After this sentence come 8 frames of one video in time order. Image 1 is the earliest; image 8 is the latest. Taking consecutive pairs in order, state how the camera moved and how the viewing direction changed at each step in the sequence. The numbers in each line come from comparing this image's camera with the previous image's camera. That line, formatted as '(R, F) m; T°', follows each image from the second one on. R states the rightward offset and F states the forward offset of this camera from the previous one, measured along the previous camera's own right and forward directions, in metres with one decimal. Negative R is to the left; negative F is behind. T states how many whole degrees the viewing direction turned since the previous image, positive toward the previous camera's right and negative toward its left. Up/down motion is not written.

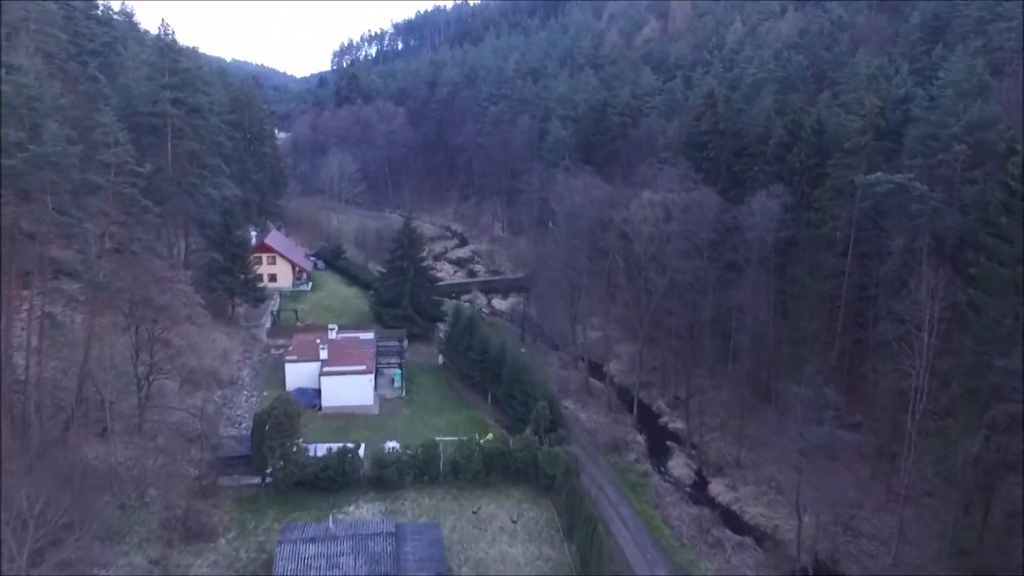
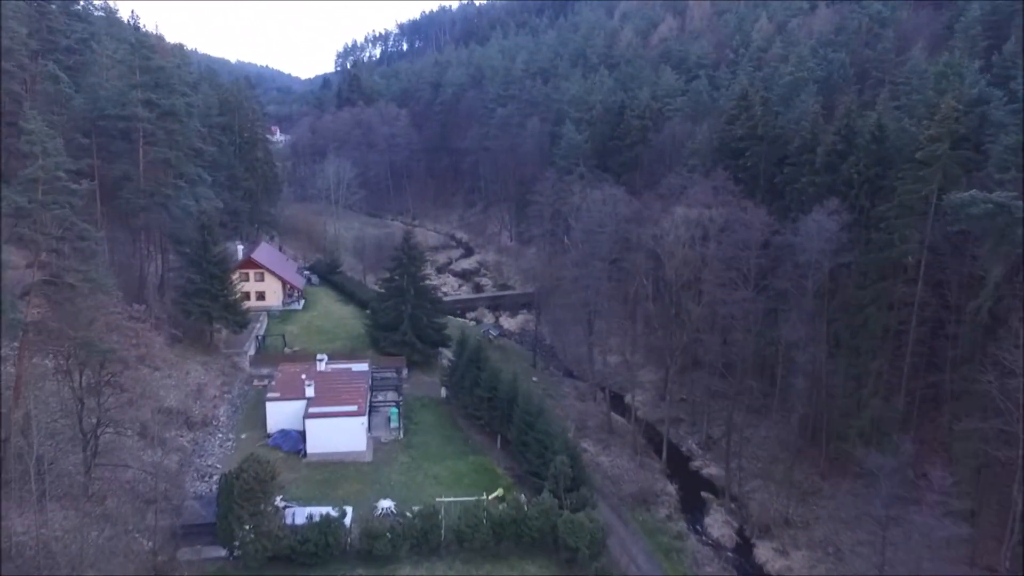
(-0.3, +3.3) m; 0°
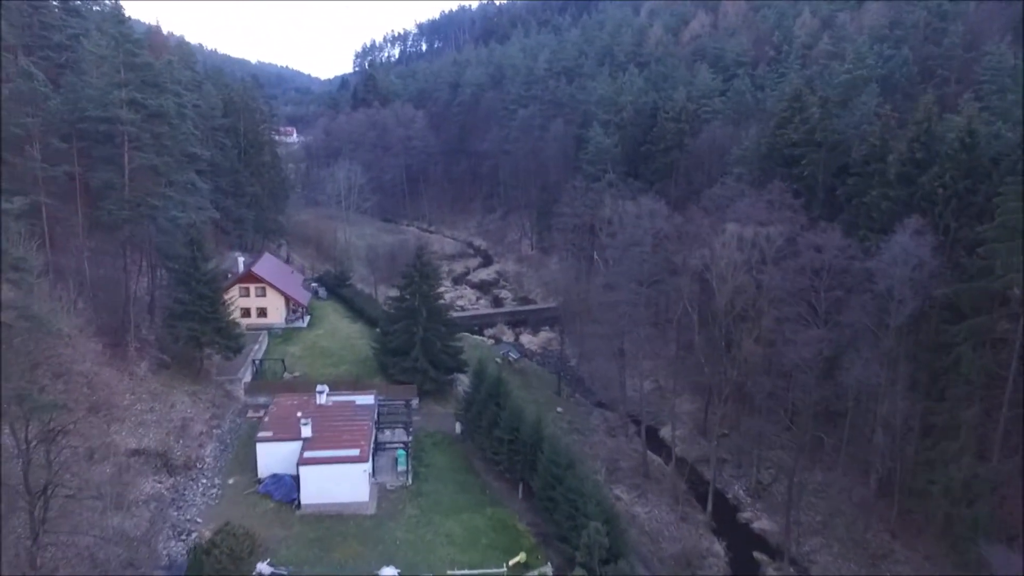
(-0.2, +2.9) m; -1°
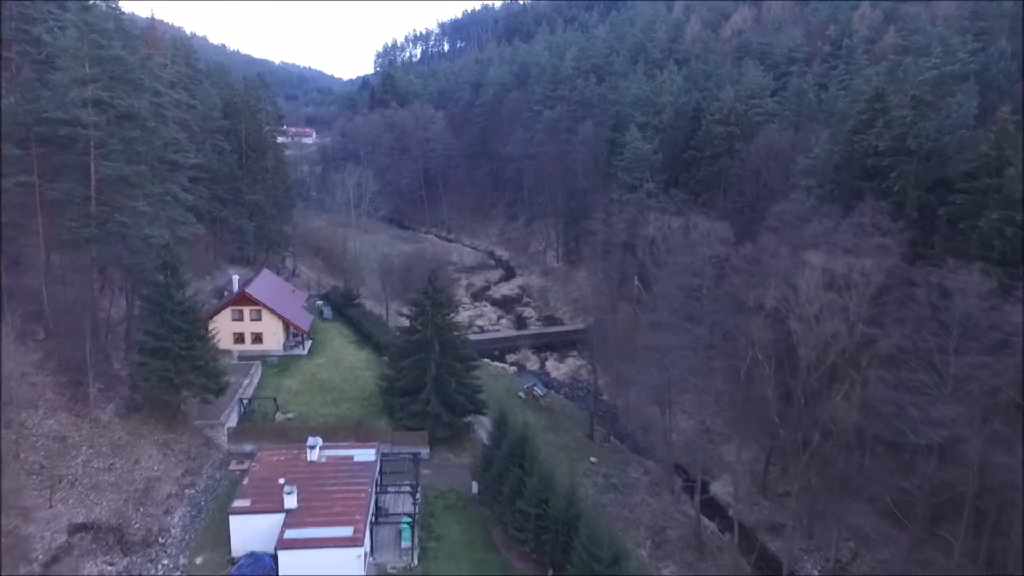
(-0.2, +3.8) m; -2°
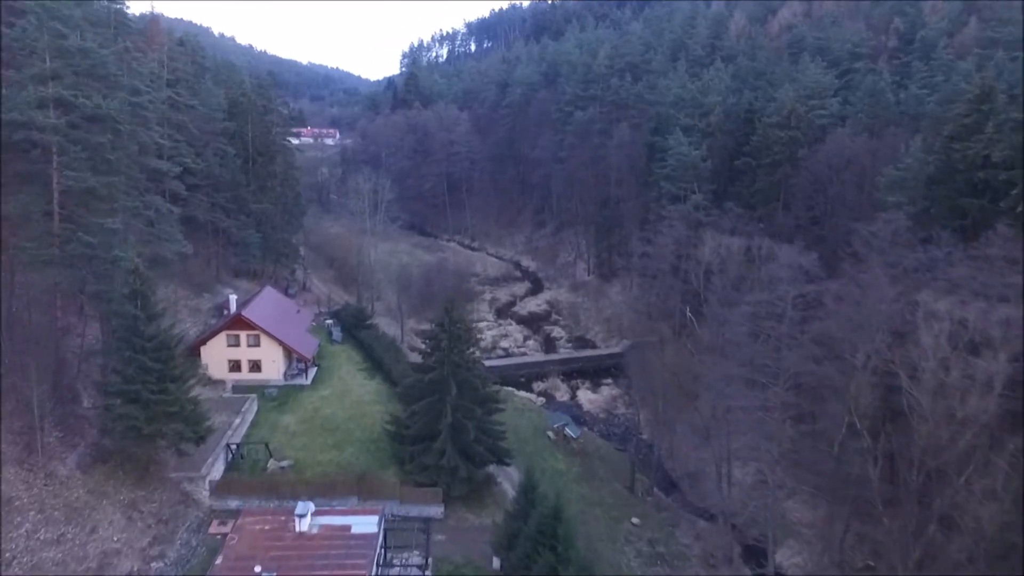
(-0.2, +3.3) m; -2°
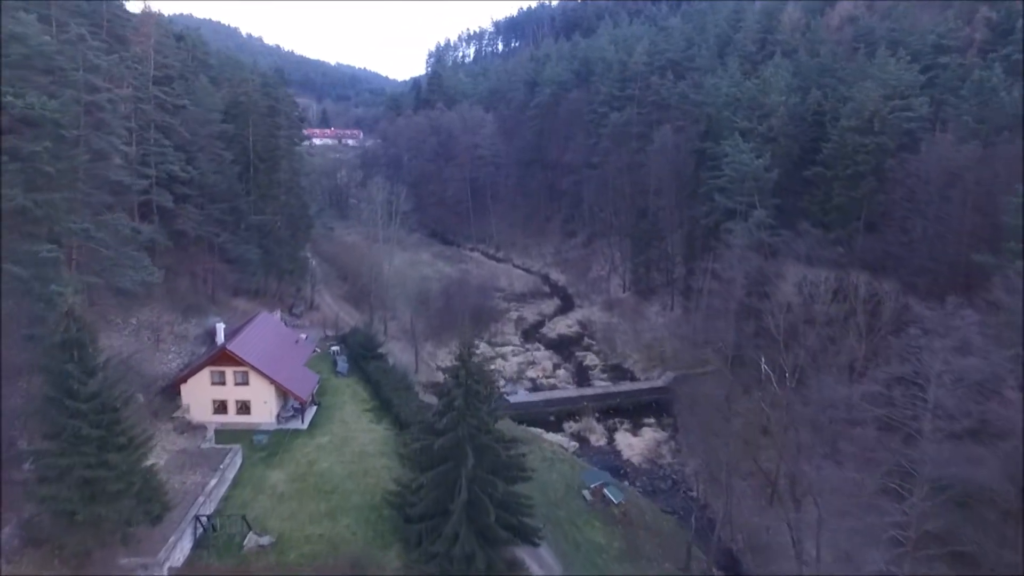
(-0.2, +3.8) m; -2°
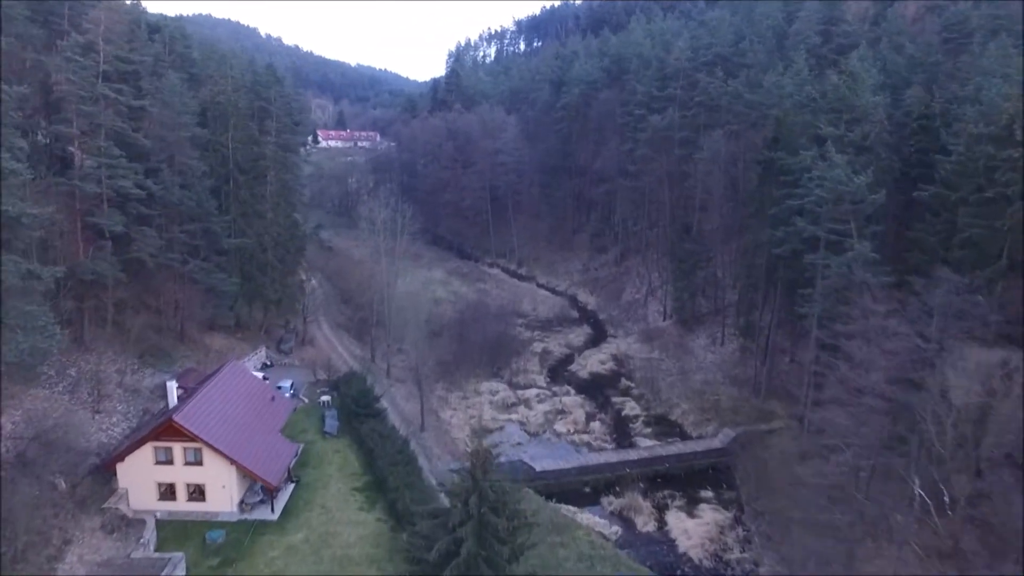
(-0.2, +5.0) m; -2°
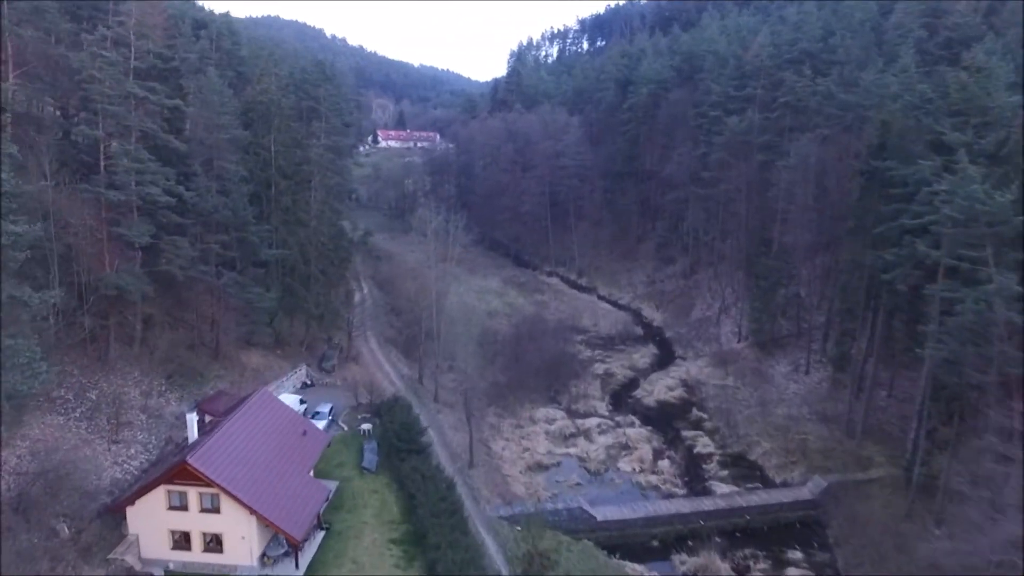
(-0.2, +2.5) m; -4°
